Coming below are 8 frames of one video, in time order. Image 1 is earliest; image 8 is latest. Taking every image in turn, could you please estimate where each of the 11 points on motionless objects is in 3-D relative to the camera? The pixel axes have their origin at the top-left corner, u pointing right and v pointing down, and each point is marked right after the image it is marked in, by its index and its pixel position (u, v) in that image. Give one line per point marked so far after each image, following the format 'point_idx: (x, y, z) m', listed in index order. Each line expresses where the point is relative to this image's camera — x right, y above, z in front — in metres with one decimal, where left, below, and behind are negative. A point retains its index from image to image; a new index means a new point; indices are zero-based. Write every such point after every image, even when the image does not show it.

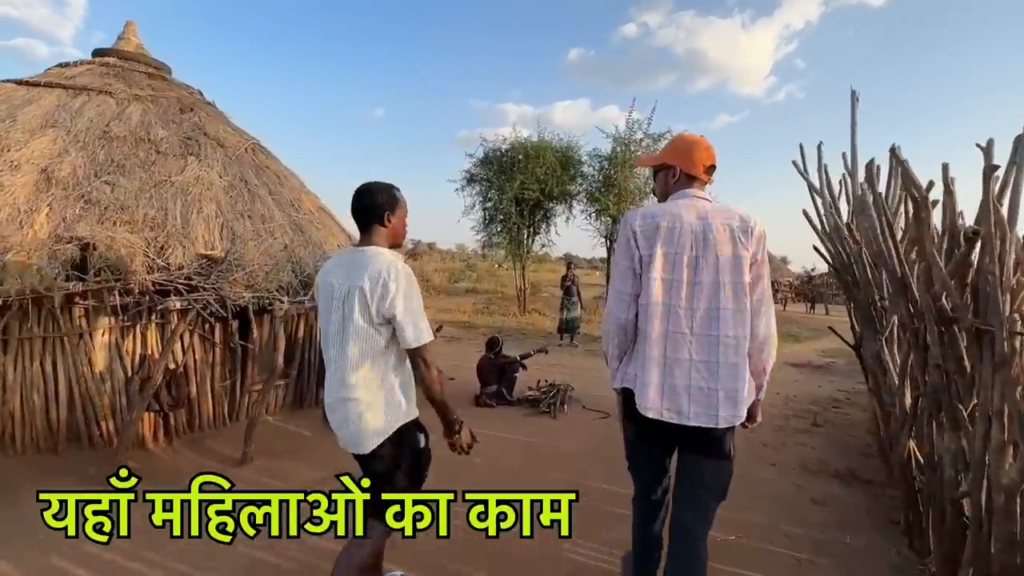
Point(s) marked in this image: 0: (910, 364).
0: (+2.1, -0.4, +3.5) m
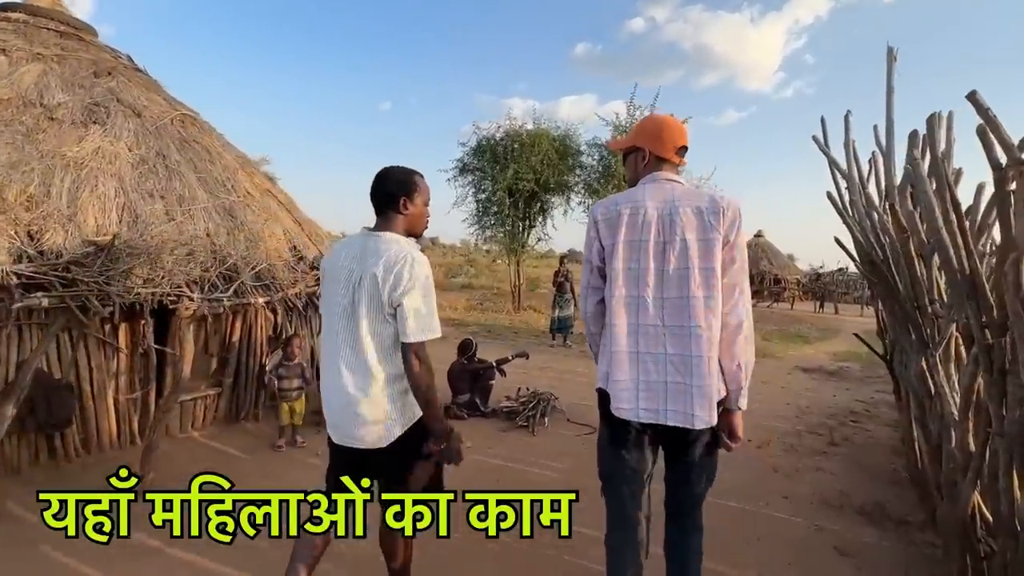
0: (+1.9, -0.4, +2.6) m
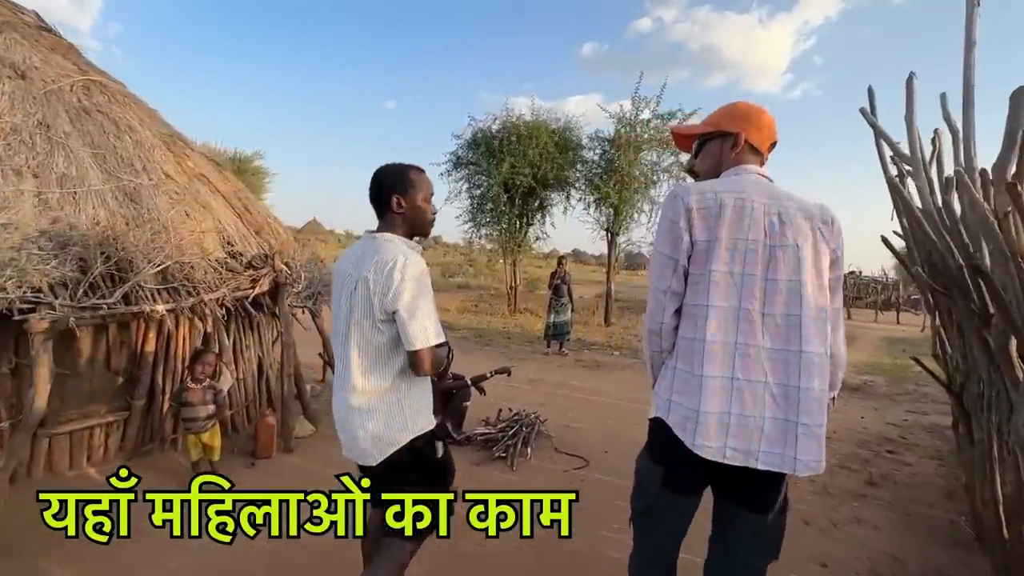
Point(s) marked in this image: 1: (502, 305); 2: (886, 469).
0: (+1.7, -0.5, +1.7) m
1: (-0.3, -0.5, +16.5) m
2: (+3.0, -1.4, +5.1) m
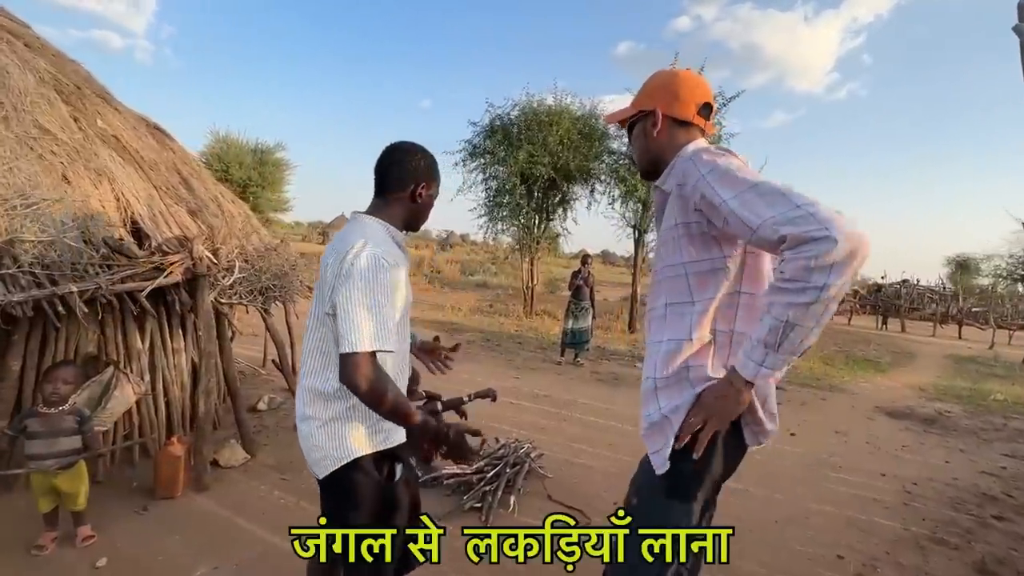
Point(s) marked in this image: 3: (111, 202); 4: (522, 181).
0: (+1.4, -0.5, +0.4) m
1: (+0.1, -0.4, +15.3) m
2: (+2.8, -1.5, +3.7) m
3: (-2.9, +0.6, +4.7) m
4: (+0.2, +2.2, +13.4) m
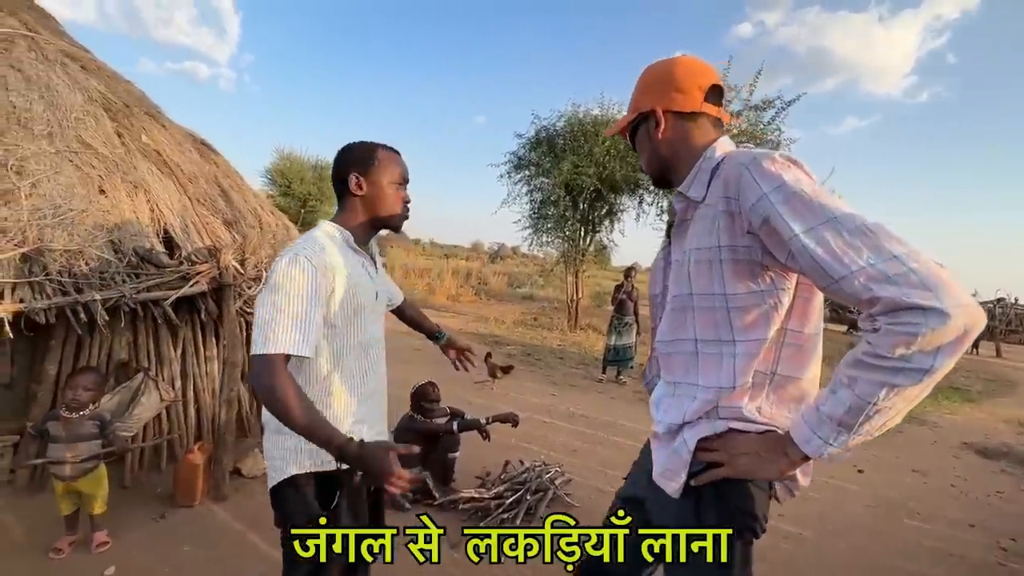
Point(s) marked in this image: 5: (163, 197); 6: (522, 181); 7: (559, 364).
0: (+1.2, -0.5, 0.0) m
1: (+1.2, -0.7, +15.0) m
2: (+2.9, -1.6, +3.3) m
3: (-2.7, +0.5, +4.7) m
4: (+1.1, +2.0, +13.1) m
5: (-2.7, +0.7, +4.9) m
6: (+0.2, +2.3, +13.9) m
7: (+0.7, -1.2, +10.1) m
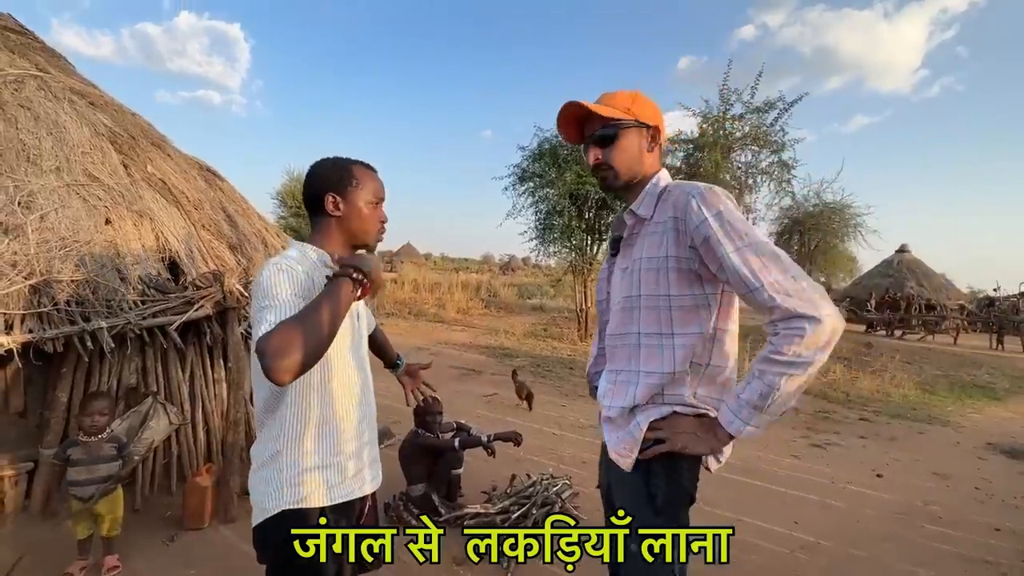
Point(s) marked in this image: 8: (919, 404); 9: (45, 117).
0: (+1.2, -0.5, 0.0) m
1: (+1.4, -1.0, +15.0) m
2: (+2.9, -1.6, +3.2) m
3: (-2.7, +0.4, +4.8) m
4: (+1.2, +1.8, +13.2) m
5: (-2.7, +0.5, +5.0) m
6: (+0.3, +2.1, +14.0) m
7: (+0.9, -1.3, +10.1) m
8: (+5.5, -1.6, +8.7) m
9: (-3.7, +1.3, +5.1) m
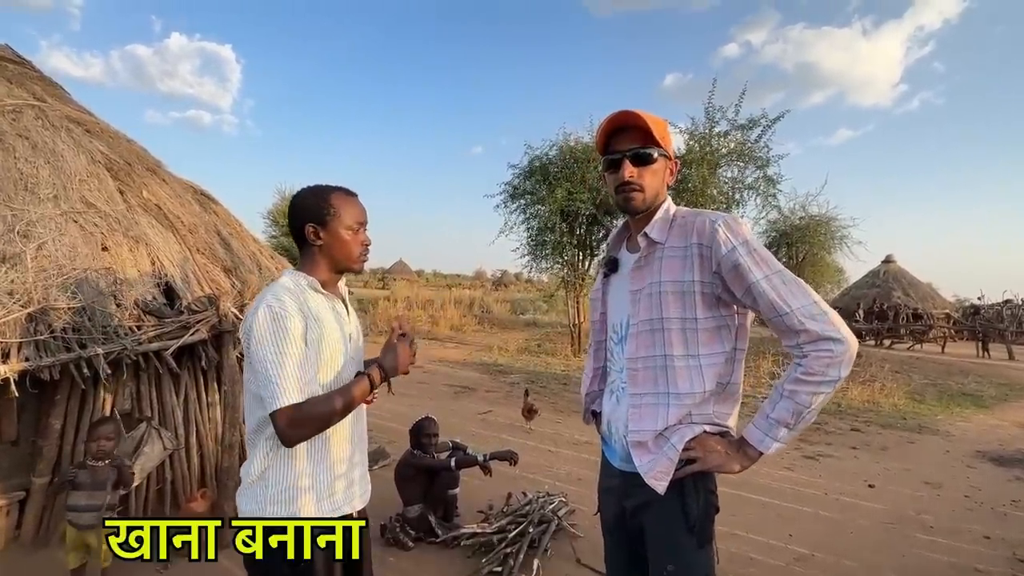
0: (+1.2, -0.5, +0.1) m
1: (+1.3, -1.3, +15.0) m
2: (+2.9, -1.7, +3.2) m
3: (-2.7, +0.2, +4.8) m
4: (+1.1, +1.4, +13.3) m
5: (-2.7, +0.3, +5.0) m
6: (+0.1, +1.7, +14.1) m
7: (+0.8, -1.6, +10.1) m
8: (+5.4, -1.7, +8.8) m
9: (-3.7, +1.1, +5.1) m
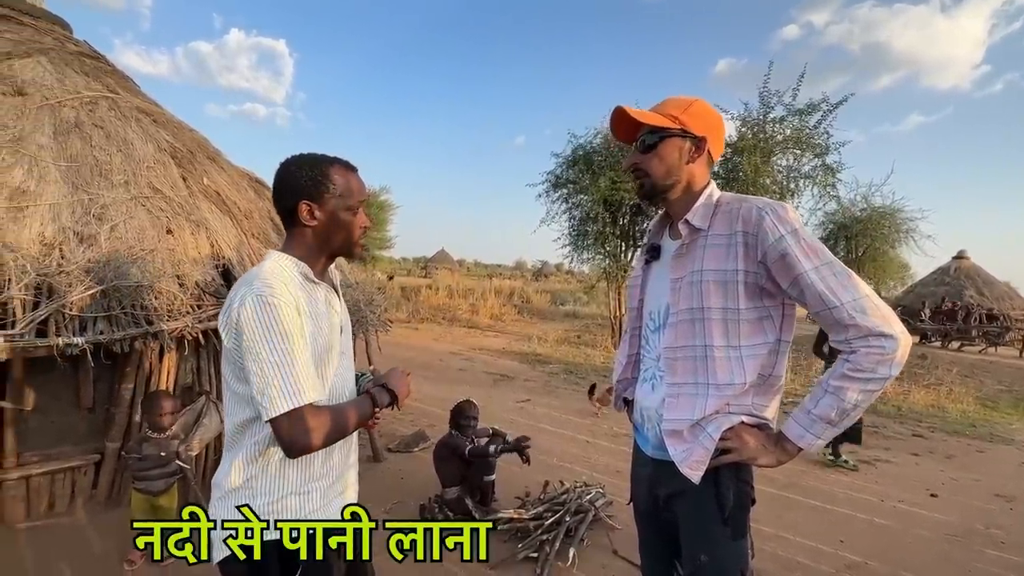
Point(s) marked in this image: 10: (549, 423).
0: (+1.2, -0.5, 0.0) m
1: (+2.2, -1.1, +14.9) m
2: (+3.1, -1.7, +3.1) m
3: (-2.4, +0.3, +5.0) m
4: (+1.9, +1.6, +13.2) m
5: (-2.4, +0.4, +5.2) m
6: (+1.1, +1.9, +14.0) m
7: (+1.4, -1.5, +10.1) m
8: (+6.0, -1.7, +8.5) m
9: (-3.4, +1.3, +5.3) m
10: (+0.4, -1.5, +7.4) m
